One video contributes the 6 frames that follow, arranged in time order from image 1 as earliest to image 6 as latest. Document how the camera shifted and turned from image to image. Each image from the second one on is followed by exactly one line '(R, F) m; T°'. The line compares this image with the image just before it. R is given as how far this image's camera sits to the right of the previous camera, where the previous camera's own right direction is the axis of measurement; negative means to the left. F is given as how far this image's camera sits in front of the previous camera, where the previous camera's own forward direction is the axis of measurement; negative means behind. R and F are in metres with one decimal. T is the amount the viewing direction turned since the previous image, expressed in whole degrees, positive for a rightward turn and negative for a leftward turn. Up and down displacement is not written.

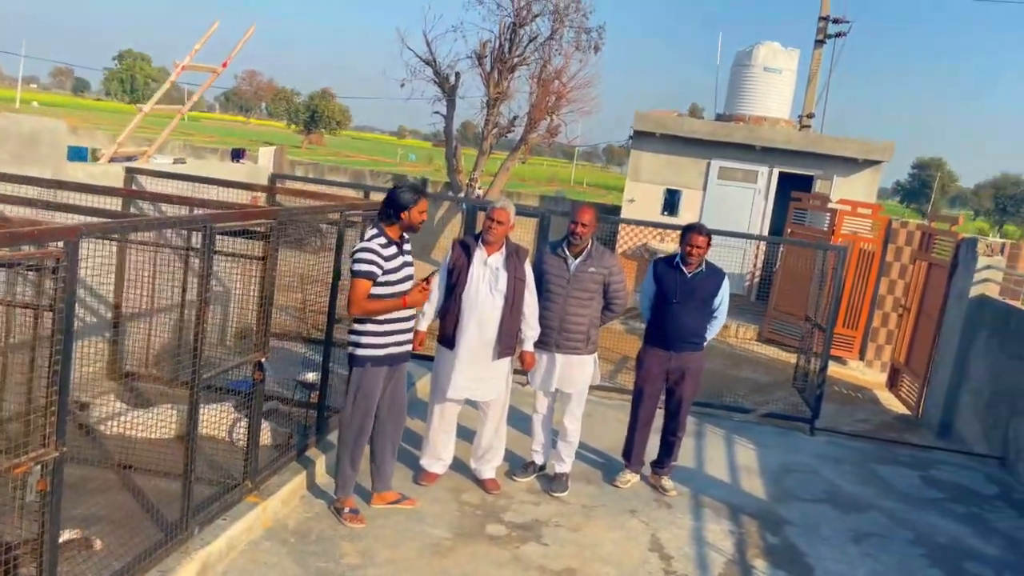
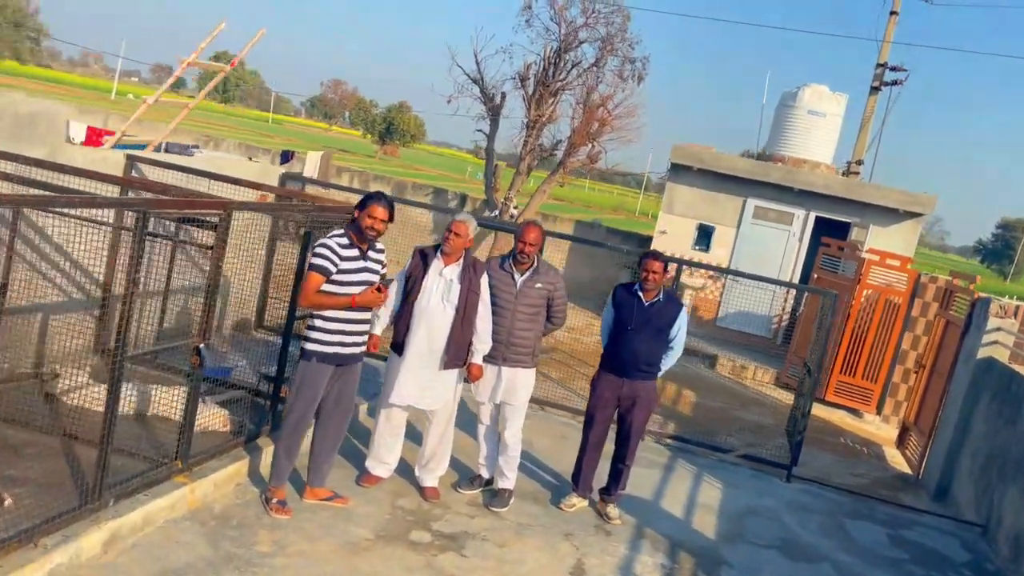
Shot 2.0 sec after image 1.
(+0.7, 0.0) m; -4°
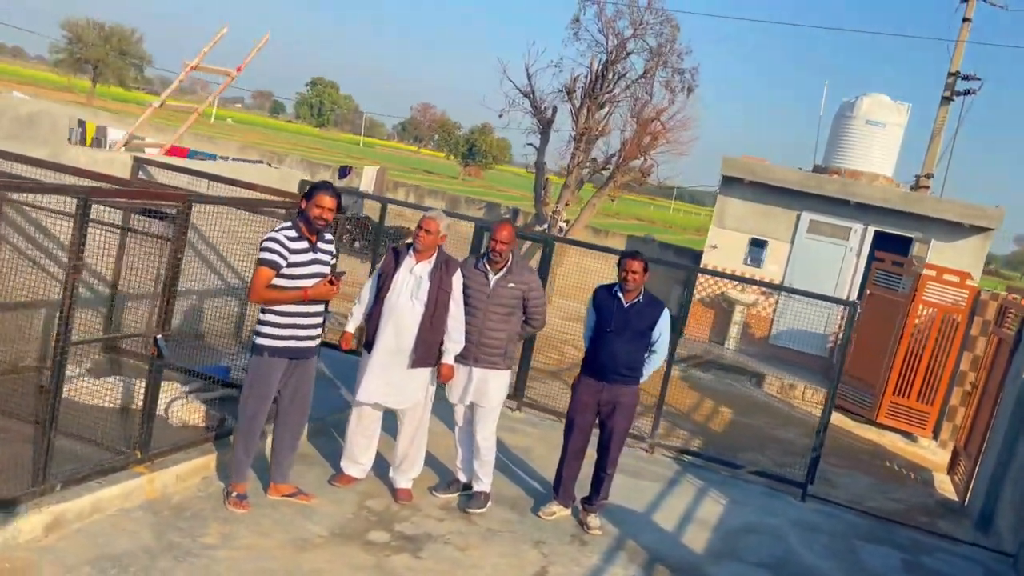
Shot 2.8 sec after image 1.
(+0.7, +0.2) m; -6°
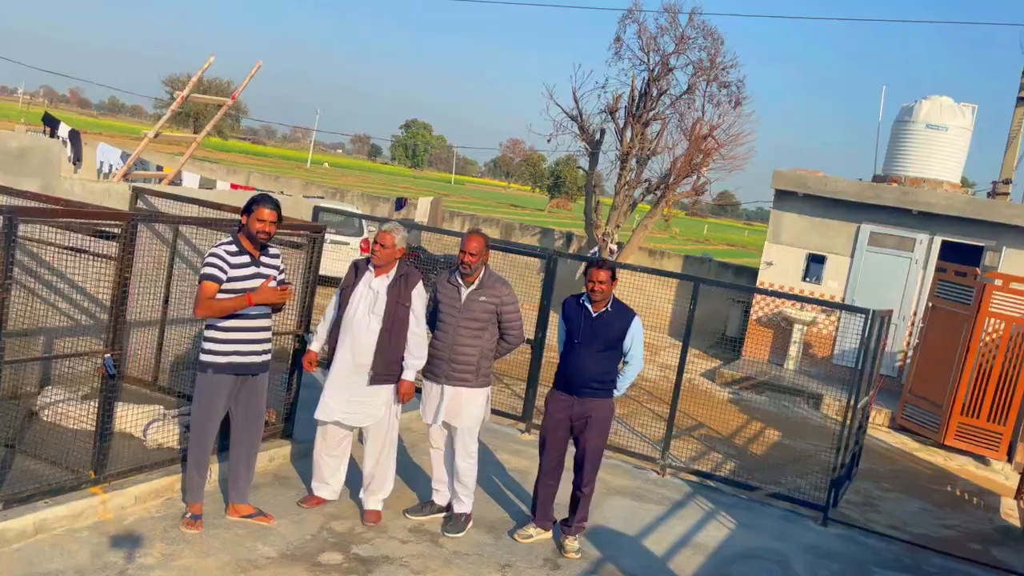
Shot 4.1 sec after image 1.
(+0.8, +0.2) m; -6°
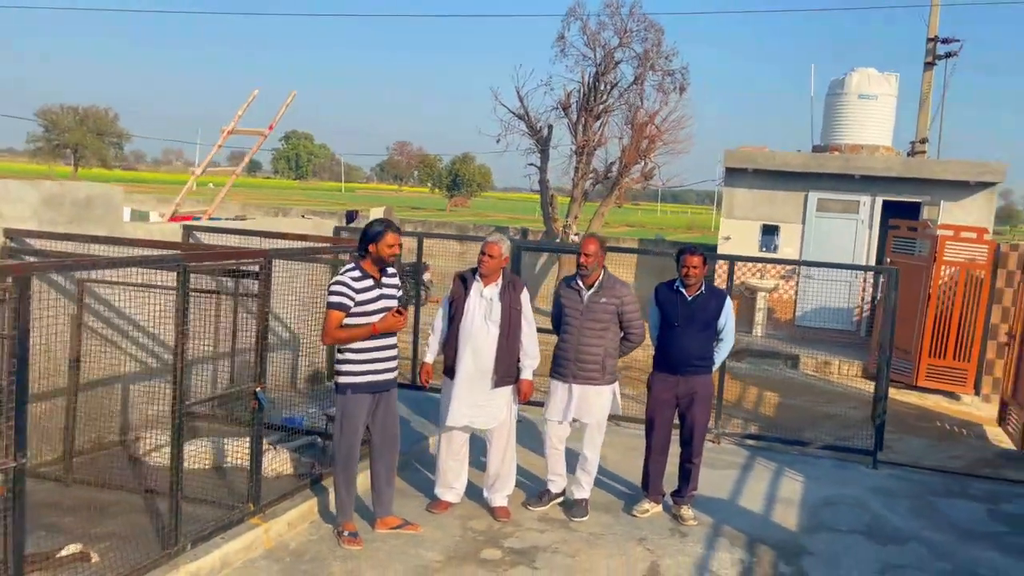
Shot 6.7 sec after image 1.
(-1.2, -0.3) m; +7°
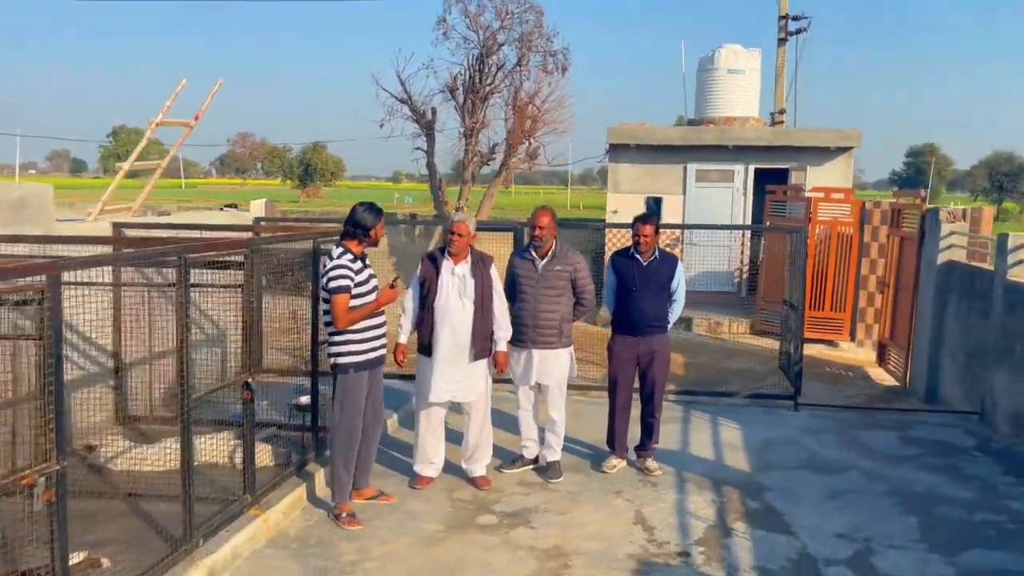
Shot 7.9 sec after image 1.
(-0.7, -0.1) m; +9°
